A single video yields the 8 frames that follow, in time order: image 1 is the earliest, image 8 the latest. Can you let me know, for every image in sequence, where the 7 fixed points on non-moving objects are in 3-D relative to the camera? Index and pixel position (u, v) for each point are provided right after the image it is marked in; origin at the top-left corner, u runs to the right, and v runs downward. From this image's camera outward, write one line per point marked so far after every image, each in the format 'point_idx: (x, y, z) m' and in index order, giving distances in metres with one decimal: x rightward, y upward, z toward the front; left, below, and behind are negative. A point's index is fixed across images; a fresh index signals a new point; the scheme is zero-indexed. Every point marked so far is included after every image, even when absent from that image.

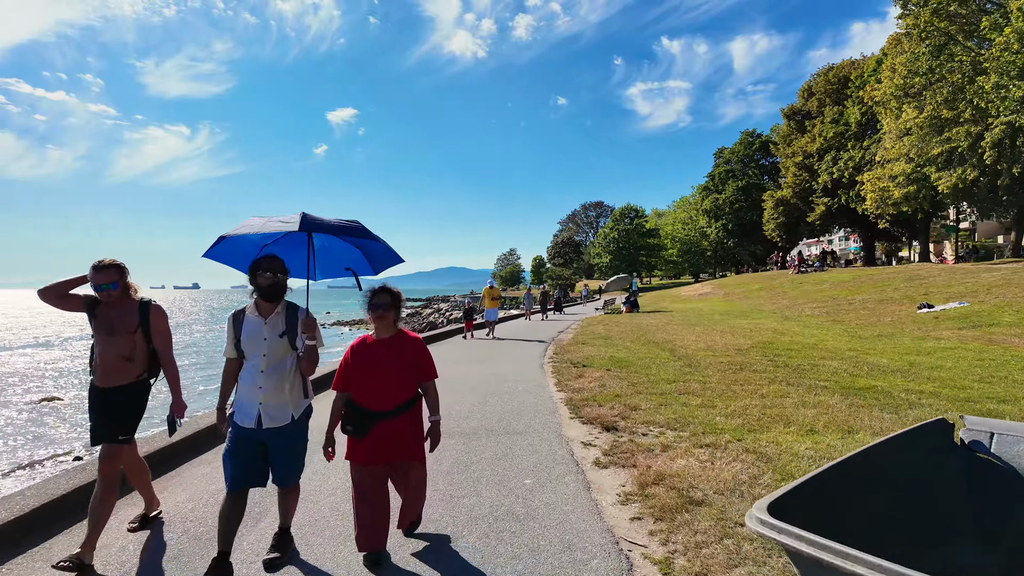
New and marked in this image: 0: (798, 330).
0: (+7.0, -1.0, +14.4) m
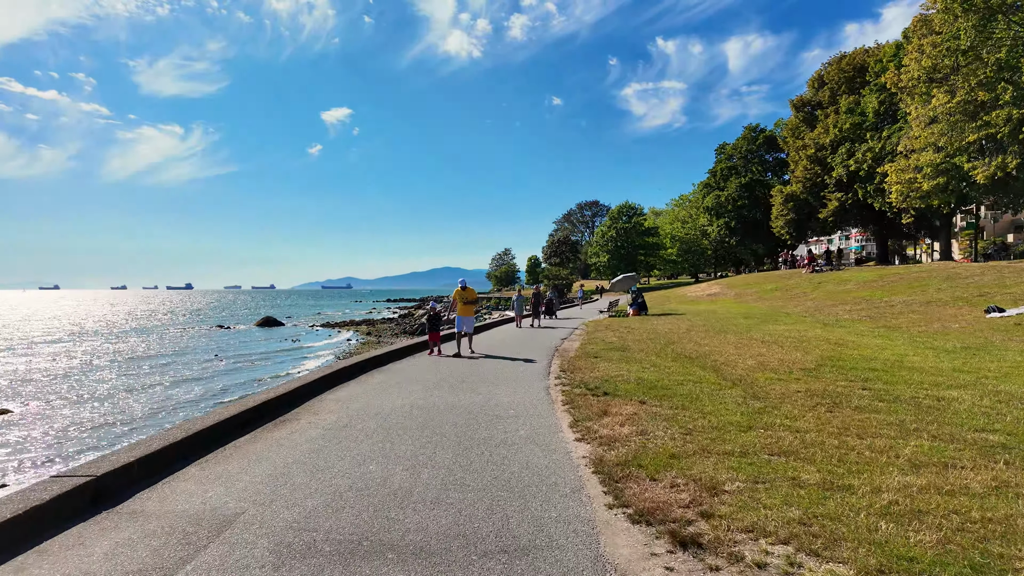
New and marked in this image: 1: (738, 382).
0: (+6.9, -1.0, +11.9) m
1: (+2.9, -1.2, +7.5) m
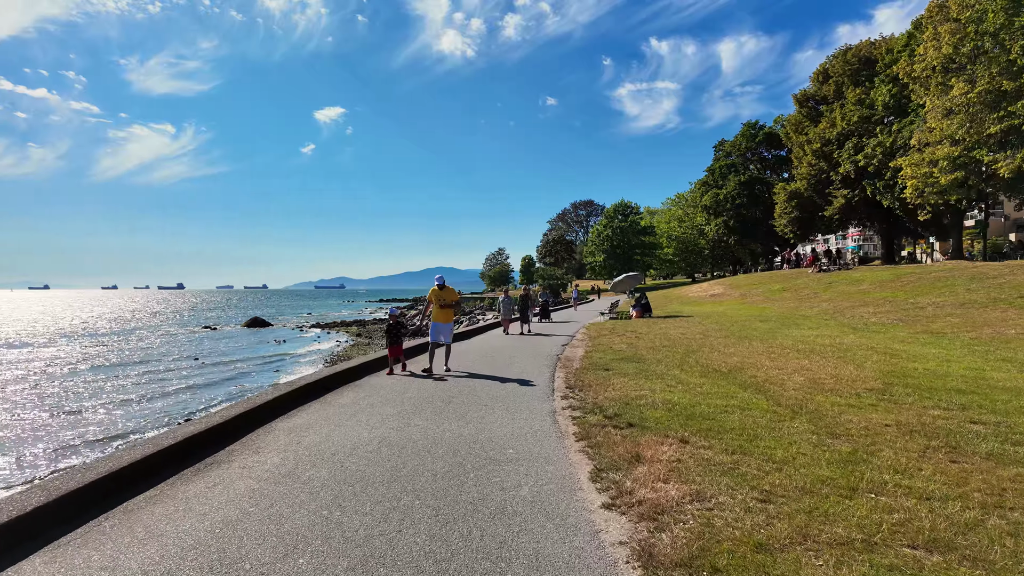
0: (+6.8, -1.1, +10.3) m
1: (+2.9, -1.2, +5.9) m
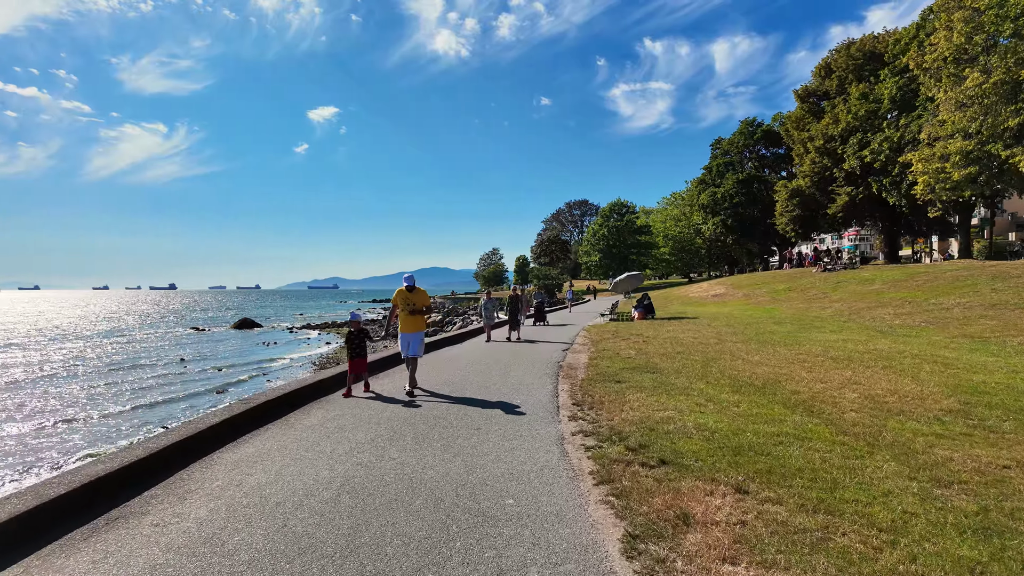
0: (+6.8, -1.0, +9.1) m
1: (+2.9, -1.2, +4.6) m
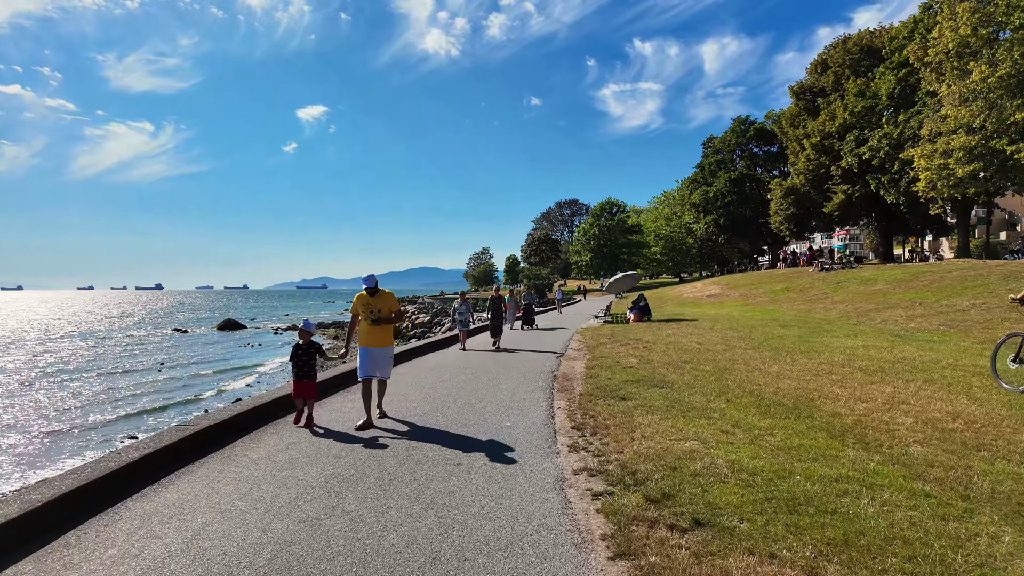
0: (+6.6, -1.1, +8.2) m
1: (+2.8, -1.2, +3.6) m
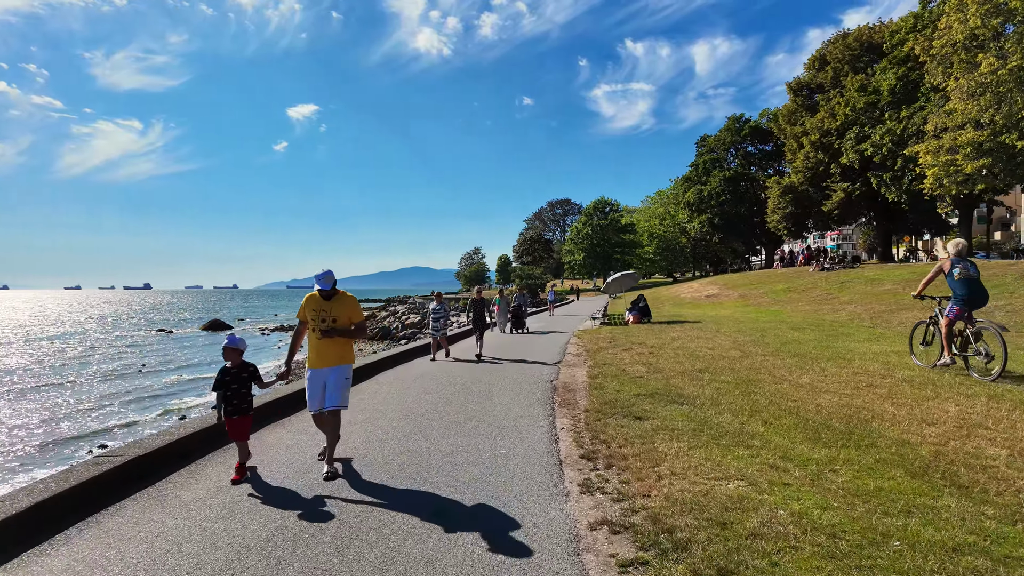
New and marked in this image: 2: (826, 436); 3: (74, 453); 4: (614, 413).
0: (+6.6, -1.1, +7.2) m
1: (+2.8, -1.2, +2.5) m
2: (+2.7, -1.2, +5.0) m
3: (-10.3, -3.8, +13.7) m
4: (+1.1, -1.4, +6.6) m
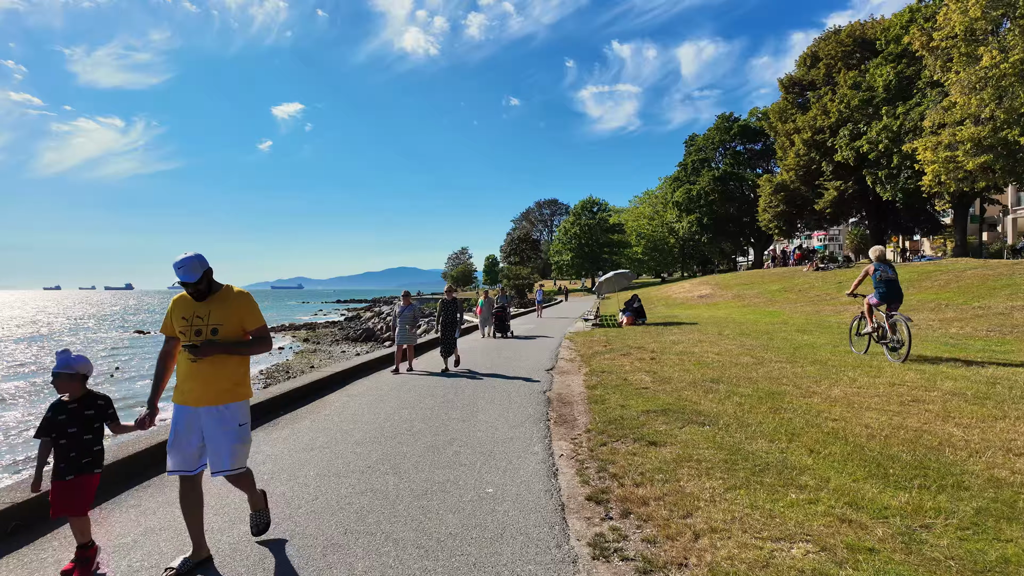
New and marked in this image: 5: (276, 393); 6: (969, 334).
0: (+6.5, -1.1, +6.2) m
1: (+2.8, -1.2, +1.5) m
2: (+2.6, -1.2, +4.0) m
3: (-10.6, -3.8, +12.4) m
4: (+1.0, -1.4, +5.5) m
5: (-3.1, -1.4, +7.9) m
6: (+9.2, -0.8, +11.9) m
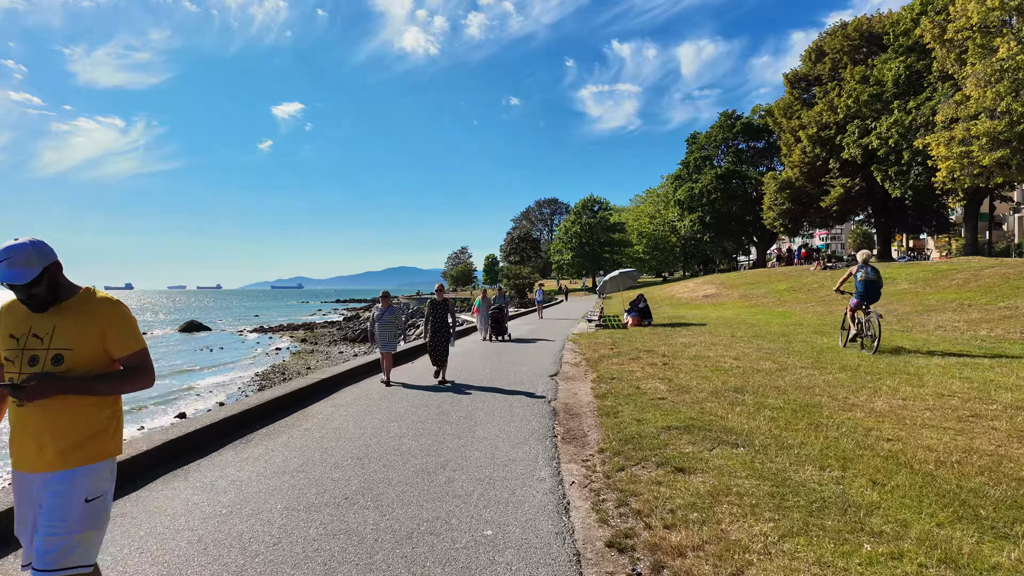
0: (+6.5, -1.1, +5.5) m
1: (+2.8, -1.2, +0.8) m
2: (+2.6, -1.2, +3.3) m
3: (-10.6, -3.8, +11.6) m
4: (+1.0, -1.4, +4.8) m
5: (-3.1, -1.4, +7.2) m
6: (+9.2, -0.8, +11.2) m
